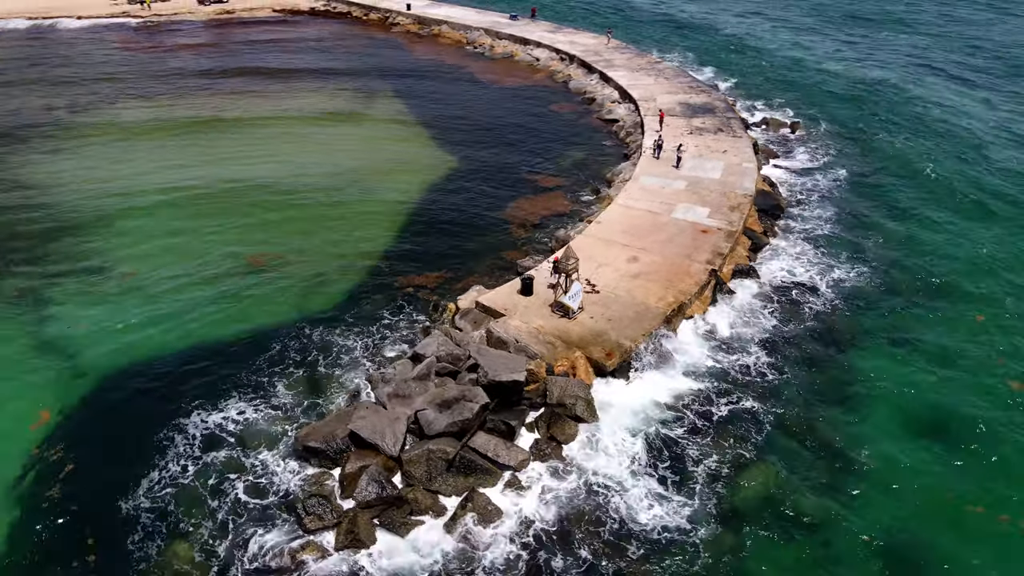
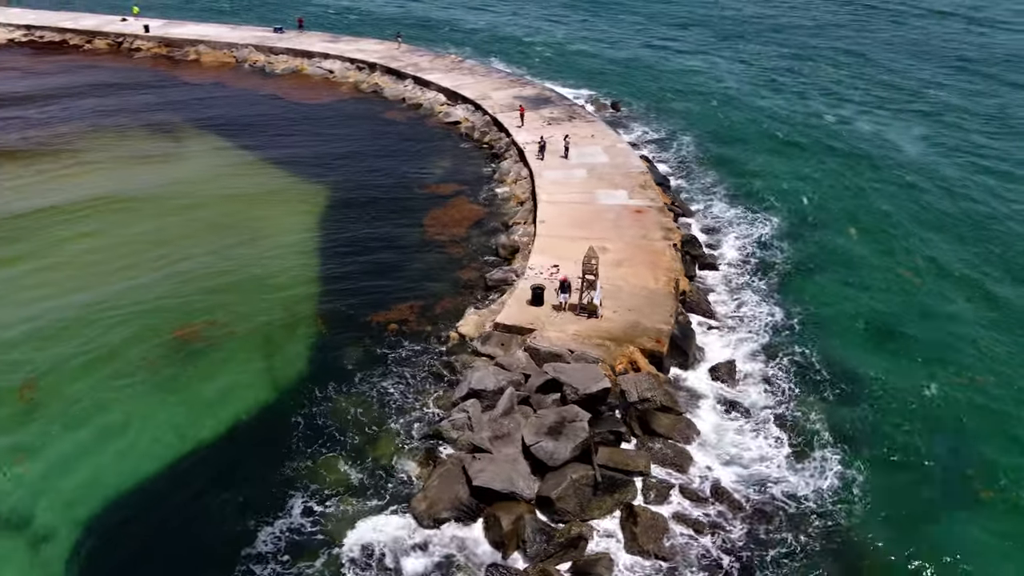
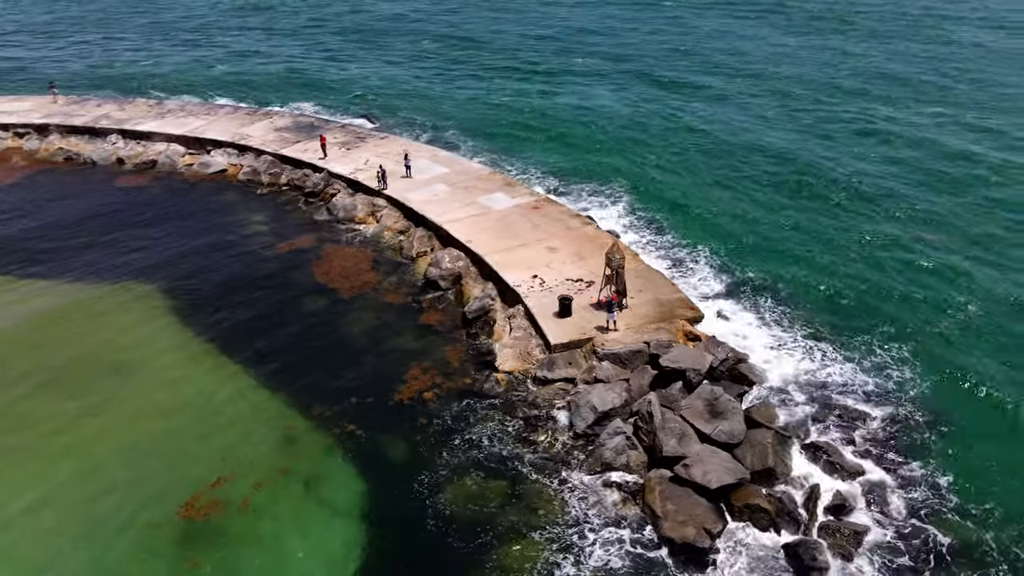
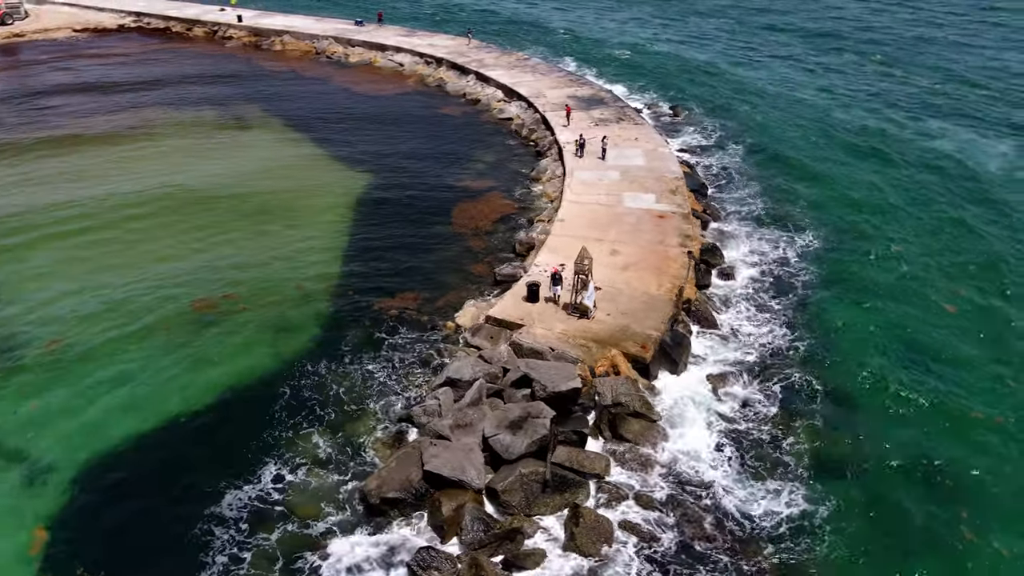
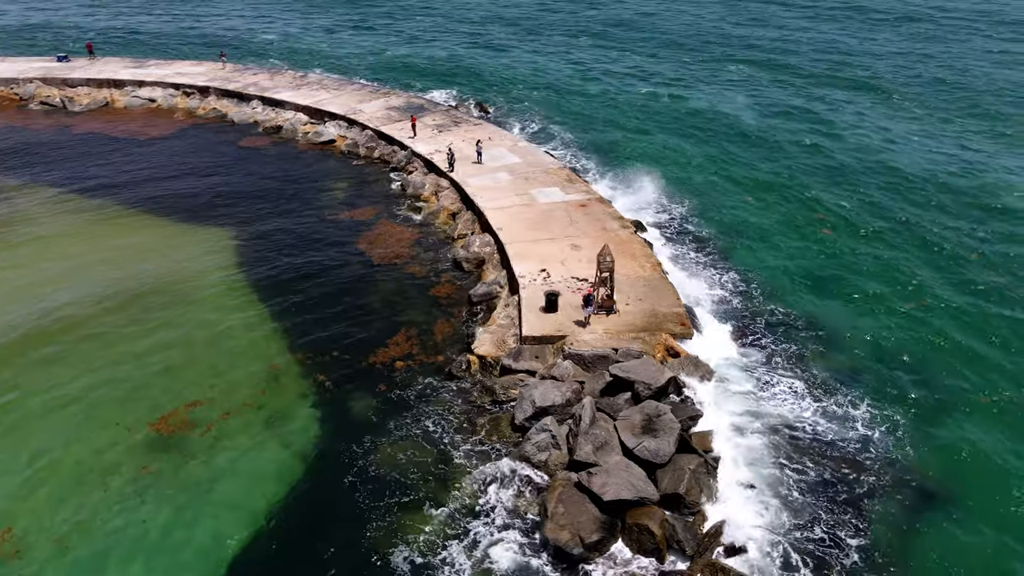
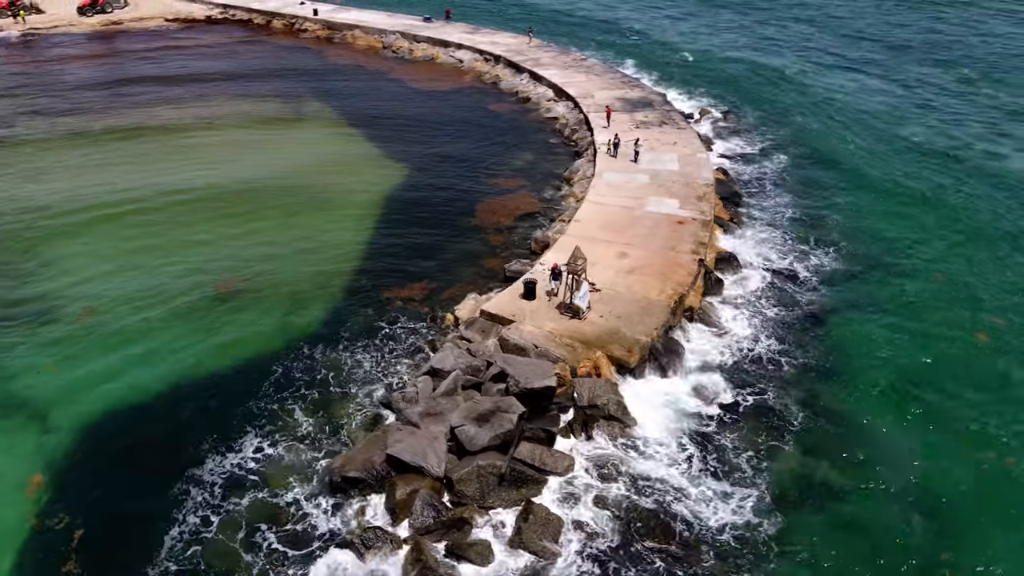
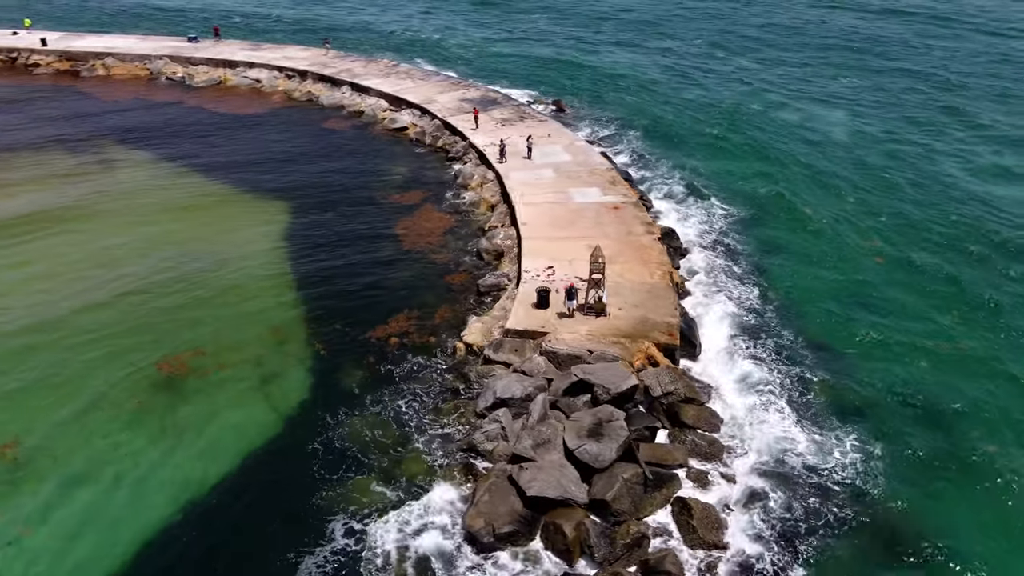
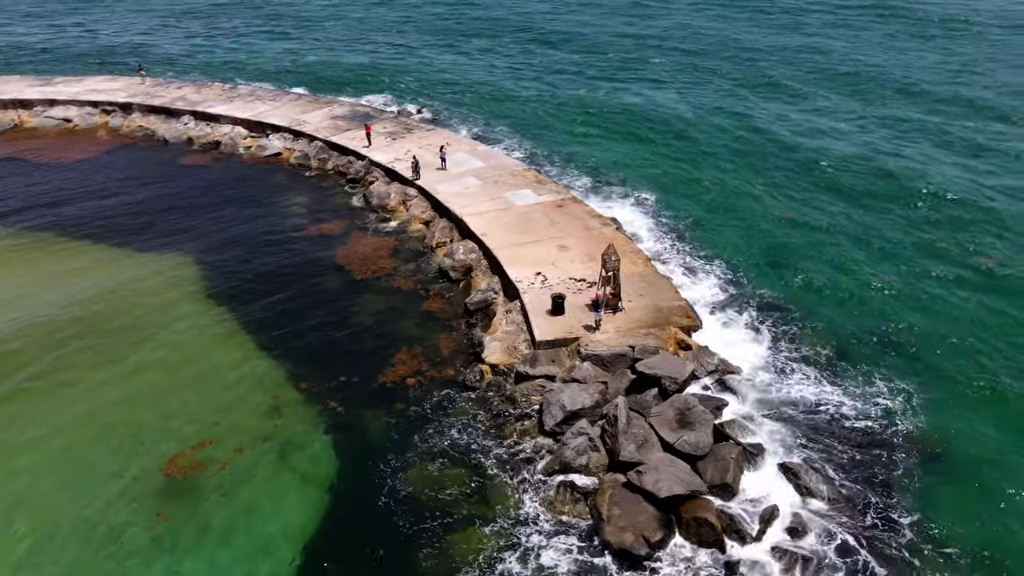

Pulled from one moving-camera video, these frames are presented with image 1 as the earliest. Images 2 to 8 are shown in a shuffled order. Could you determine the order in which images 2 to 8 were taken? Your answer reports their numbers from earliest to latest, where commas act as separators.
6, 4, 2, 7, 5, 8, 3
